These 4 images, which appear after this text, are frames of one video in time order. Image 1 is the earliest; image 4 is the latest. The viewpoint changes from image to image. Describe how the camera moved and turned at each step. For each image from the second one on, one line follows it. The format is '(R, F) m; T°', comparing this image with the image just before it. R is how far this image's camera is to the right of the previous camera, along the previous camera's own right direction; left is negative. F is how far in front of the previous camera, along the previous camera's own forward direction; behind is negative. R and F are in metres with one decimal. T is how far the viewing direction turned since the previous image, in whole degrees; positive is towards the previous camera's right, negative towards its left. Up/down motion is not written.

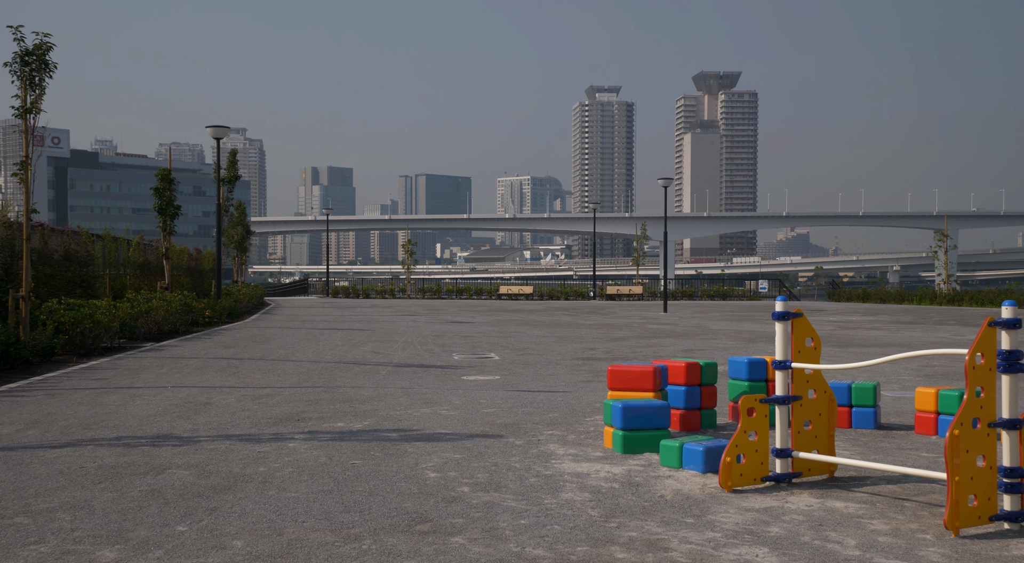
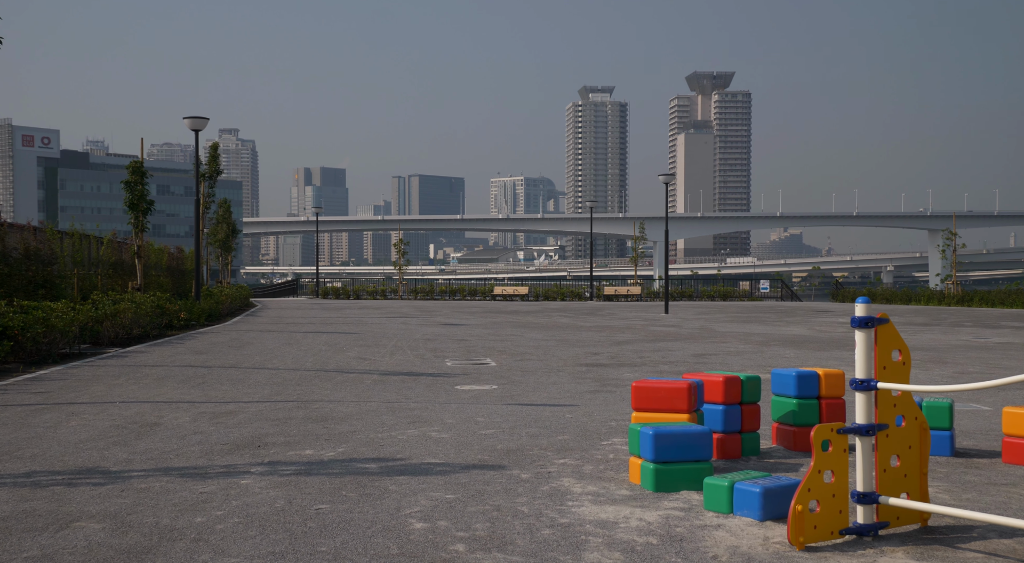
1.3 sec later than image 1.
(-0.1, +1.4) m; 0°
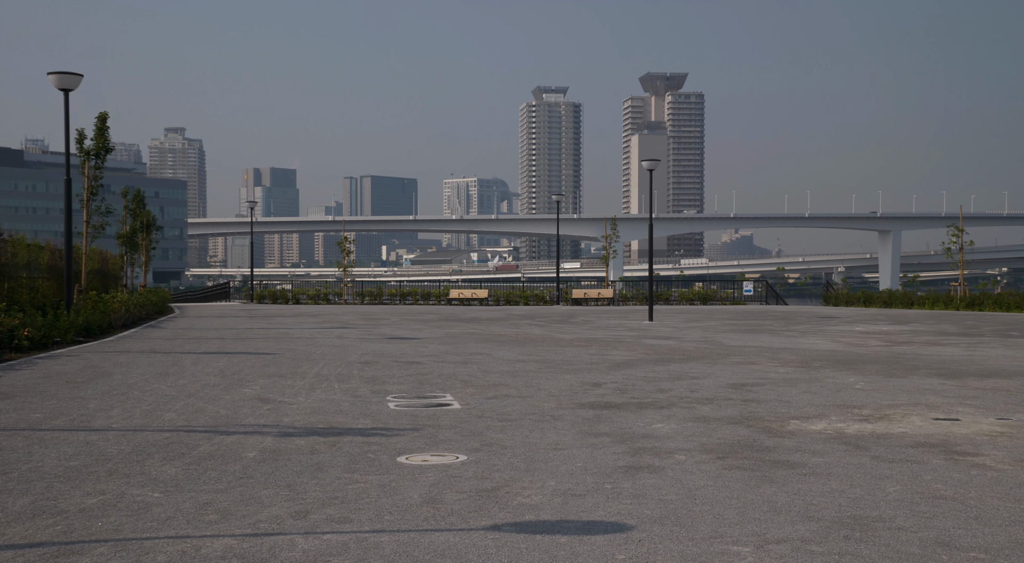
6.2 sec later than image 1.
(-0.2, +5.2) m; +3°
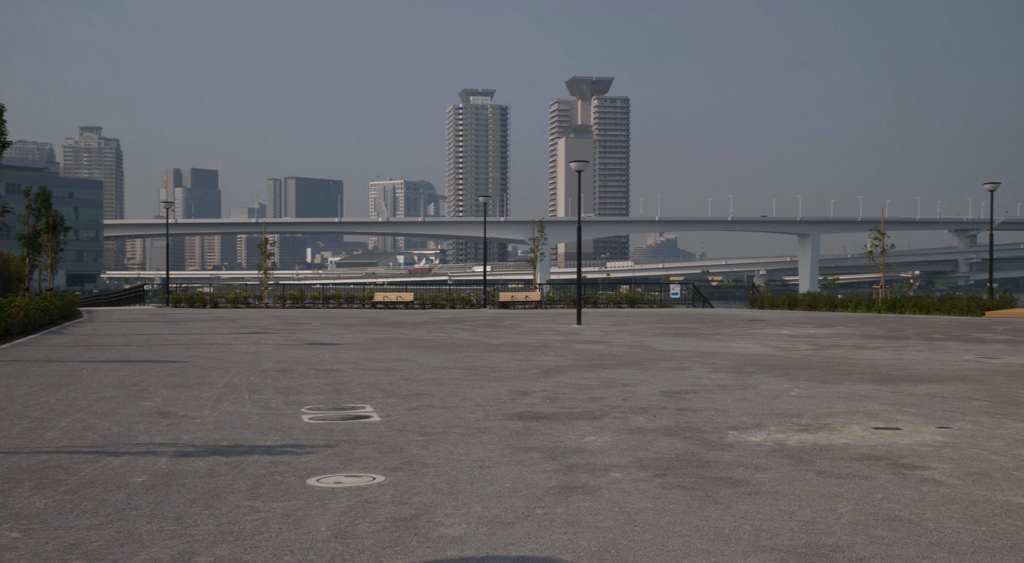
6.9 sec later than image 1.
(0.0, +0.7) m; +4°
